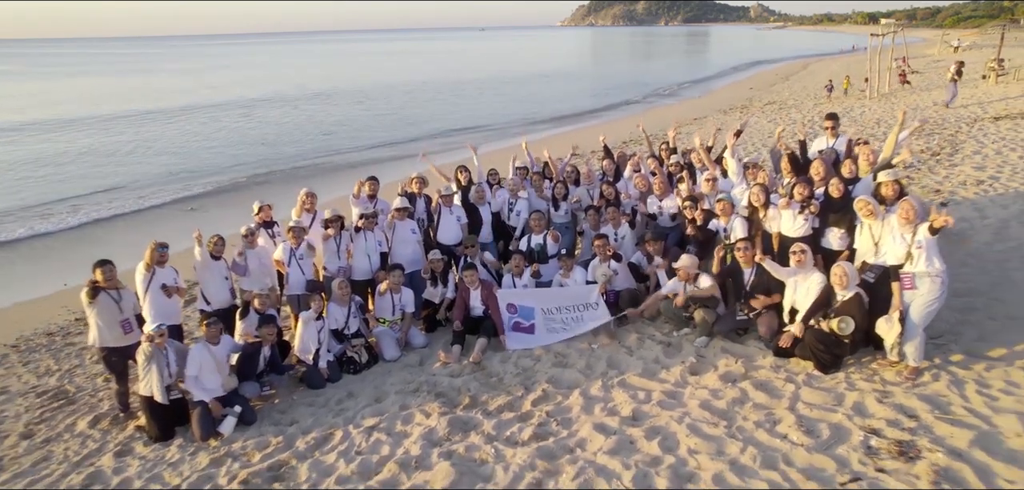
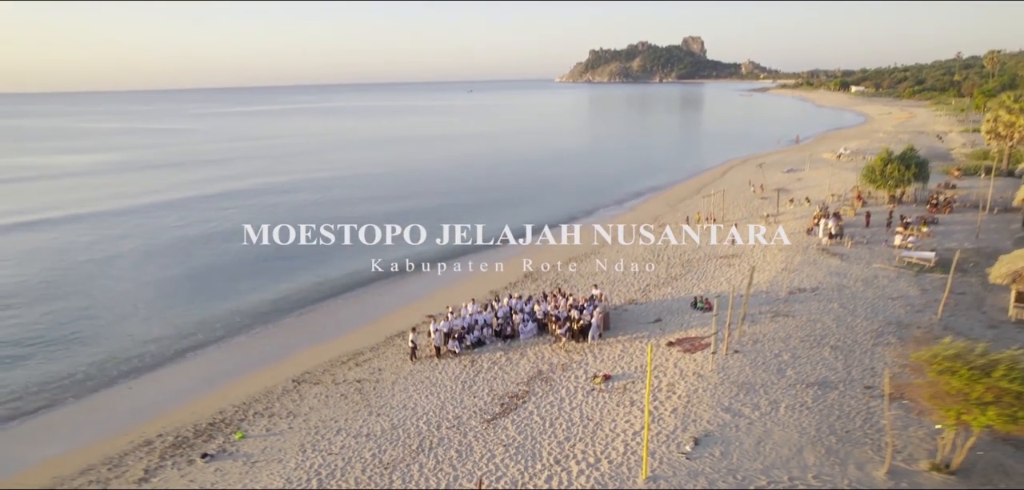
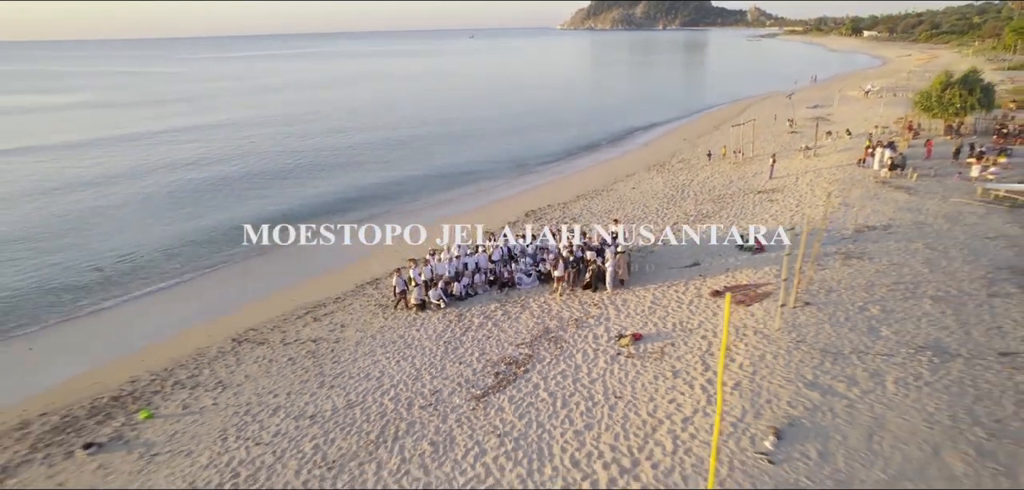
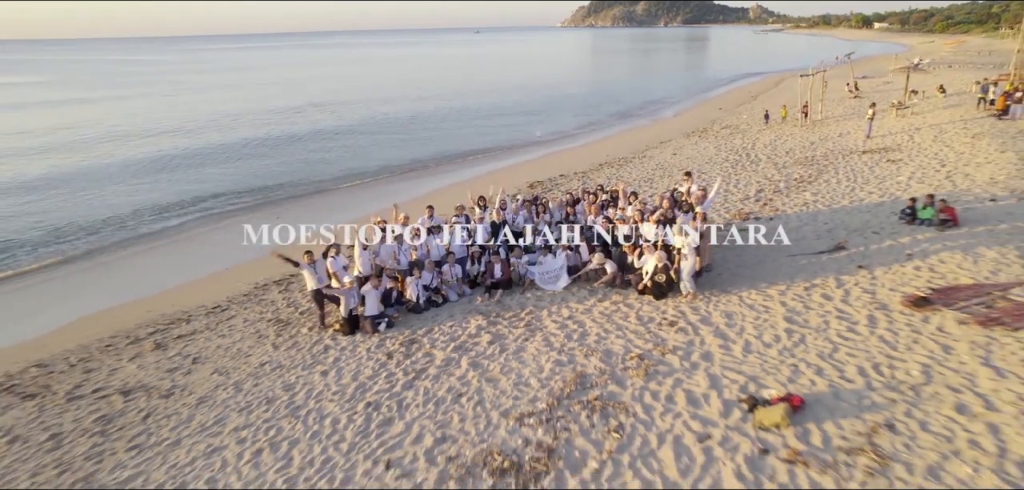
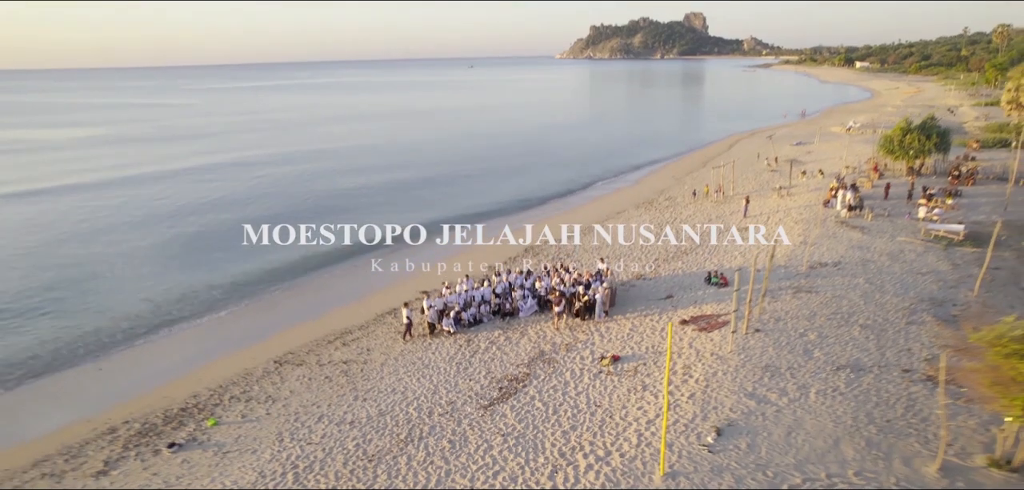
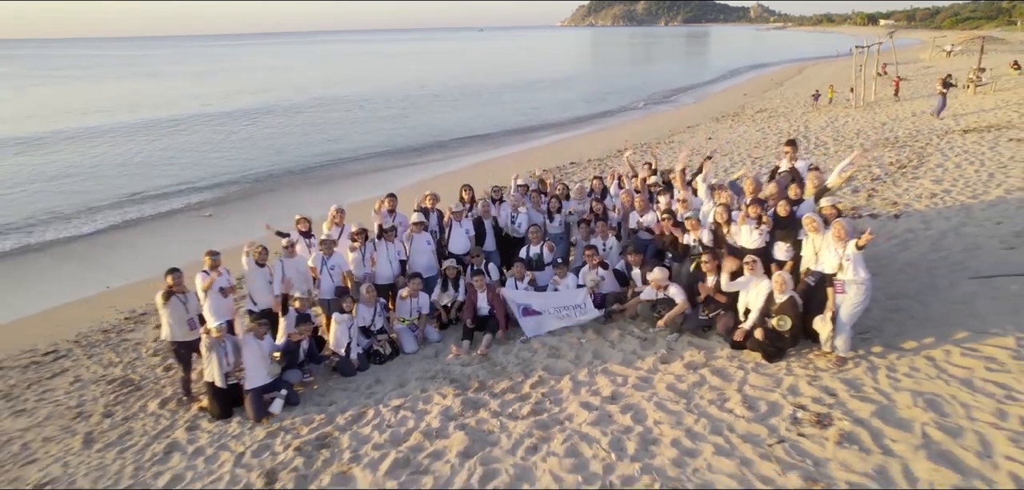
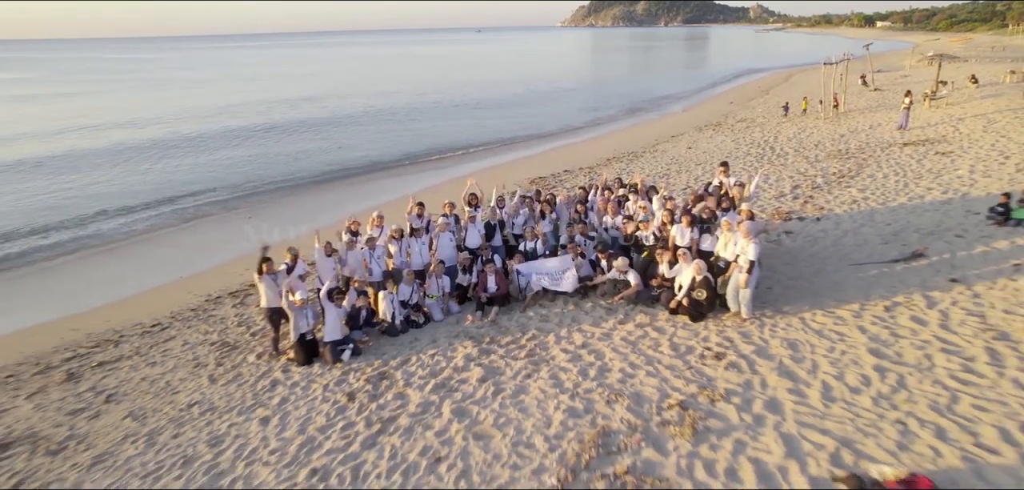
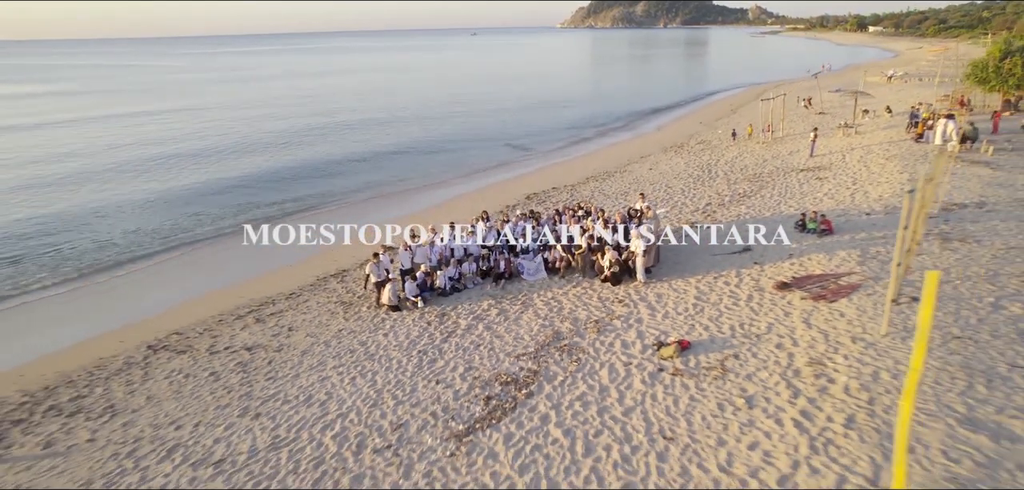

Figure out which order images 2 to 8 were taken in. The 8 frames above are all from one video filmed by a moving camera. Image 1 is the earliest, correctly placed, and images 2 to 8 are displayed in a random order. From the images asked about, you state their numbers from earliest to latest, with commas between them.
6, 7, 4, 8, 3, 5, 2
